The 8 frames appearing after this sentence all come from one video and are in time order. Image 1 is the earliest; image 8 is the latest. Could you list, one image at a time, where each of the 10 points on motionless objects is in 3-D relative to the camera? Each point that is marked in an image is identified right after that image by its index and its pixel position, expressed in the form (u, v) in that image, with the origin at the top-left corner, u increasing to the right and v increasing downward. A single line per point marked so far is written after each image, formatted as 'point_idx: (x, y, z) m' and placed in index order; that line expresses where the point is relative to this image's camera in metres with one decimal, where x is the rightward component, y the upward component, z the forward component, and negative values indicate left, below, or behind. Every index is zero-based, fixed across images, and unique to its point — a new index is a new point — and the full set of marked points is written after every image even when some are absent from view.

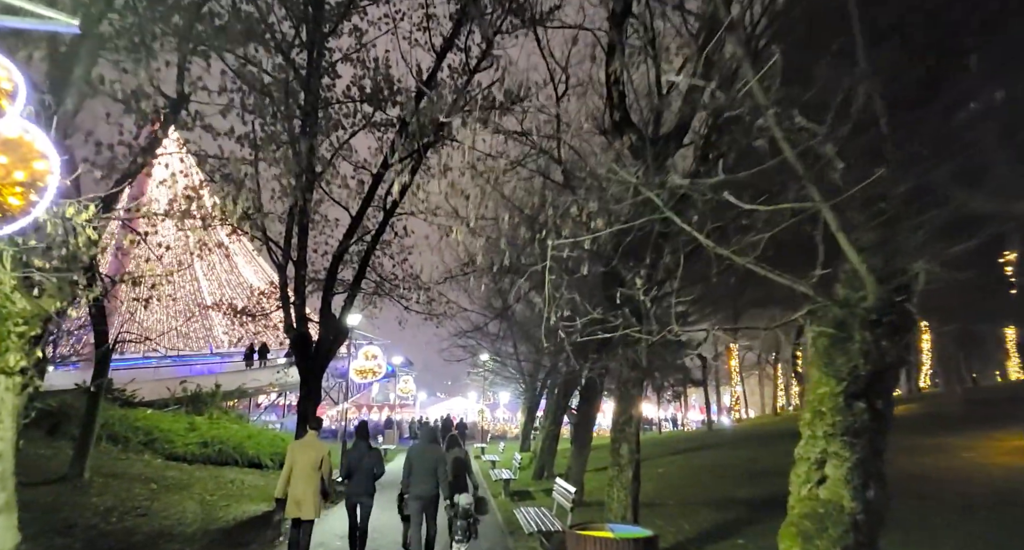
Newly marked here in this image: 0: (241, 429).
0: (-8.1, -4.6, +16.9) m
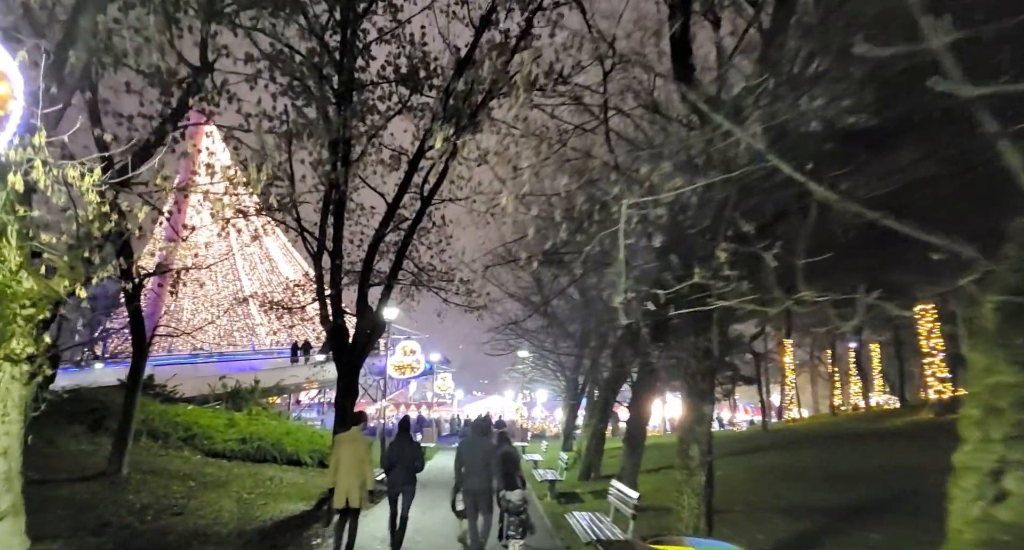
0: (-6.8, -4.4, +16.7) m
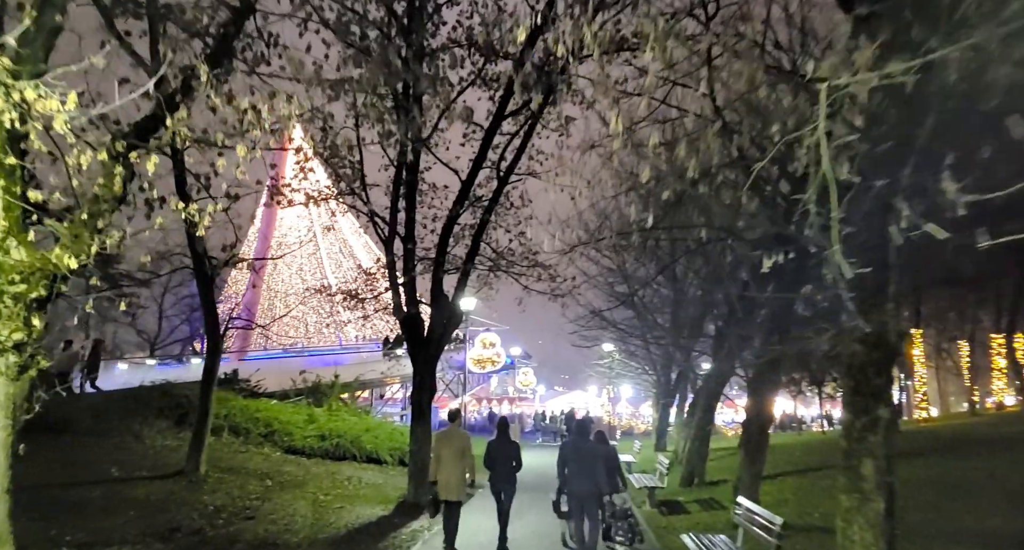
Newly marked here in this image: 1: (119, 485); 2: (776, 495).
0: (-4.4, -4.2, +16.2) m
1: (-6.4, -3.4, +9.4) m
2: (+5.1, -4.2, +11.1) m
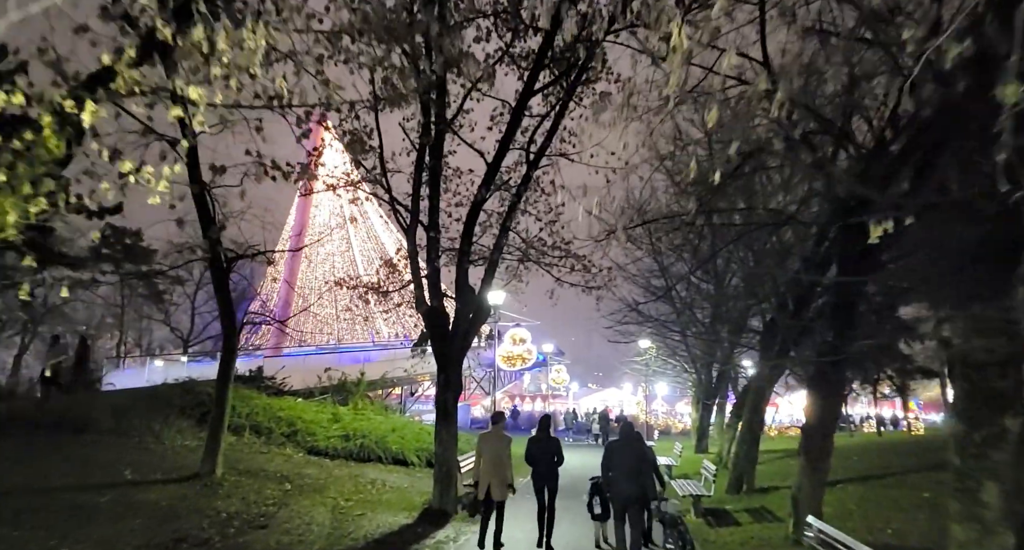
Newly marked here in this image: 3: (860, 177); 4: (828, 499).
0: (-3.5, -4.0, +15.6) m
1: (-5.9, -3.3, +8.9) m
2: (+5.7, -4.0, +10.0) m
3: (+4.1, +1.1, +6.6) m
4: (+6.1, -4.3, +11.1) m
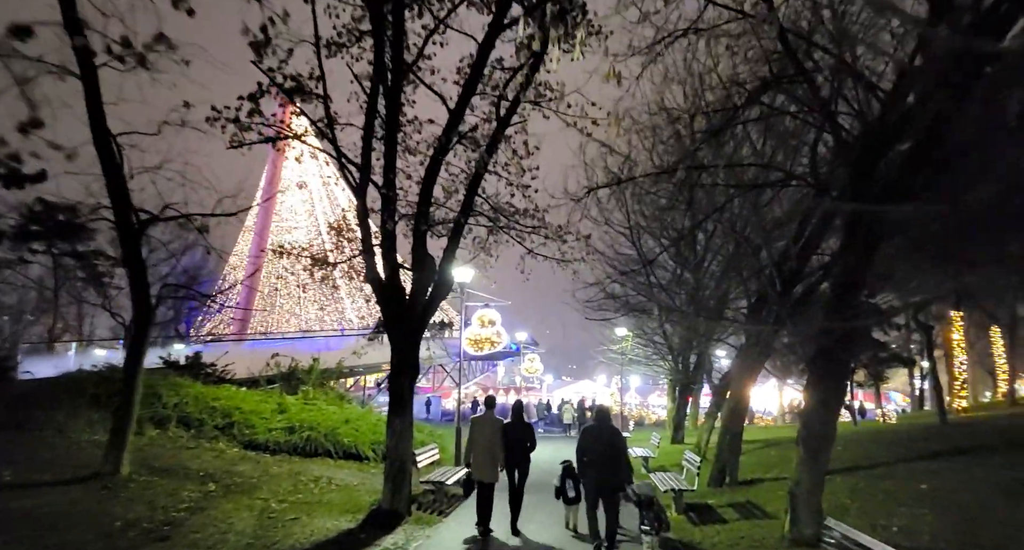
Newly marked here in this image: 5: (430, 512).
0: (-4.3, -3.4, +14.2) m
1: (-6.5, -2.8, +7.3) m
2: (+5.1, -3.5, +9.0) m
3: (+3.7, +1.6, +5.5) m
4: (+5.4, -3.8, +10.1) m
5: (-1.4, -4.1, +9.9) m
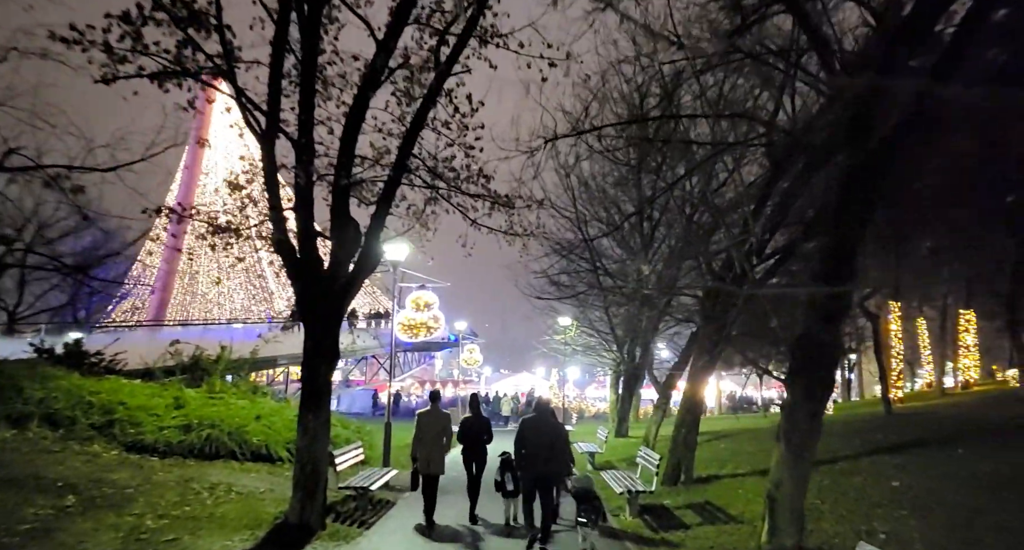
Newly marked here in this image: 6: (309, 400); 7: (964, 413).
0: (-5.7, -2.8, +12.4) m
1: (-7.1, -2.3, +5.4) m
2: (+4.2, -3.2, +8.3) m
3: (+3.2, +1.9, +4.5) m
4: (+4.4, -3.5, +9.4) m
5: (-2.4, -3.7, +8.5) m
6: (-2.7, -1.7, +7.7) m
7: (+11.1, -3.6, +14.4) m
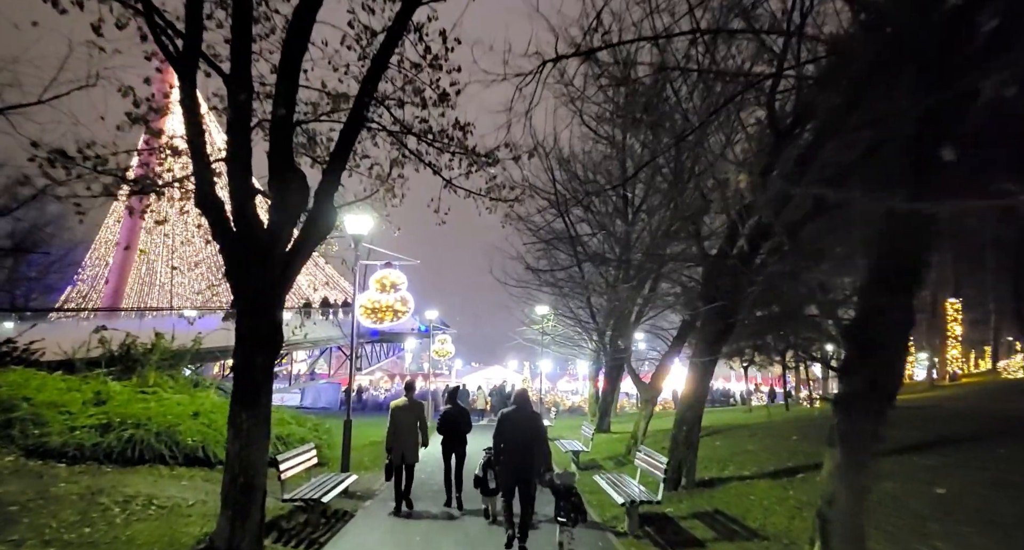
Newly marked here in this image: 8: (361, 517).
0: (-6.1, -2.4, +10.8) m
1: (-7.2, -1.9, +3.7) m
2: (+3.9, -2.9, +7.1) m
3: (+3.2, +2.2, +3.3) m
4: (+4.1, -3.1, +8.3) m
5: (-2.6, -3.3, +7.0) m
6: (-2.9, -1.3, +6.2) m
7: (+10.6, -3.3, +13.6) m
8: (-2.2, -3.7, +8.6) m
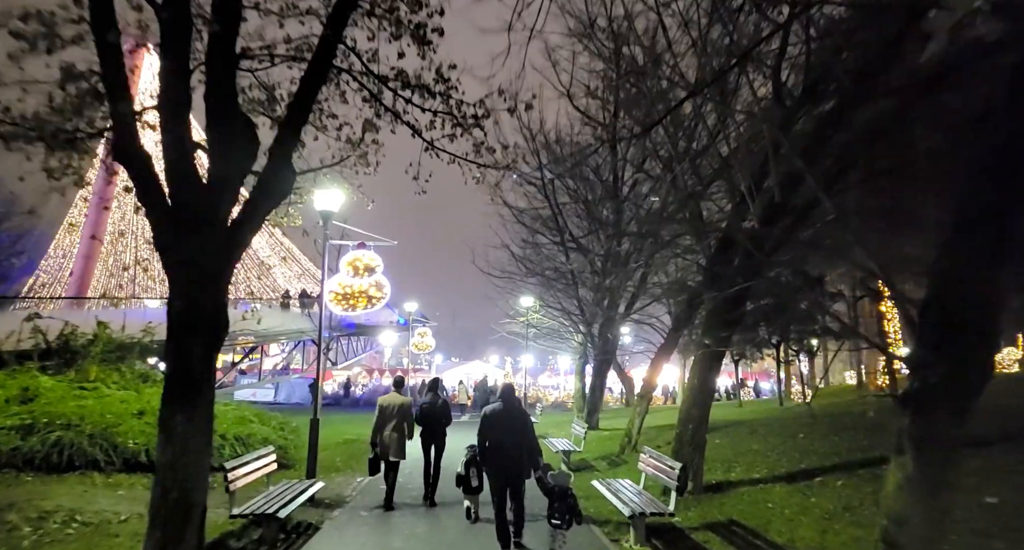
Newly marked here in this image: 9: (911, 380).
0: (-6.4, -2.1, +9.6) m
1: (-7.2, -1.6, +2.4) m
2: (+3.8, -2.6, +6.3) m
3: (+3.3, +2.4, +2.4) m
4: (+3.9, -2.9, +7.4) m
5: (-2.8, -3.0, +5.9) m
6: (-3.0, -1.1, +5.1) m
7: (+10.3, -3.0, +12.9) m
8: (-2.4, -3.4, +7.6) m
9: (+3.1, -1.1, +4.7) m
